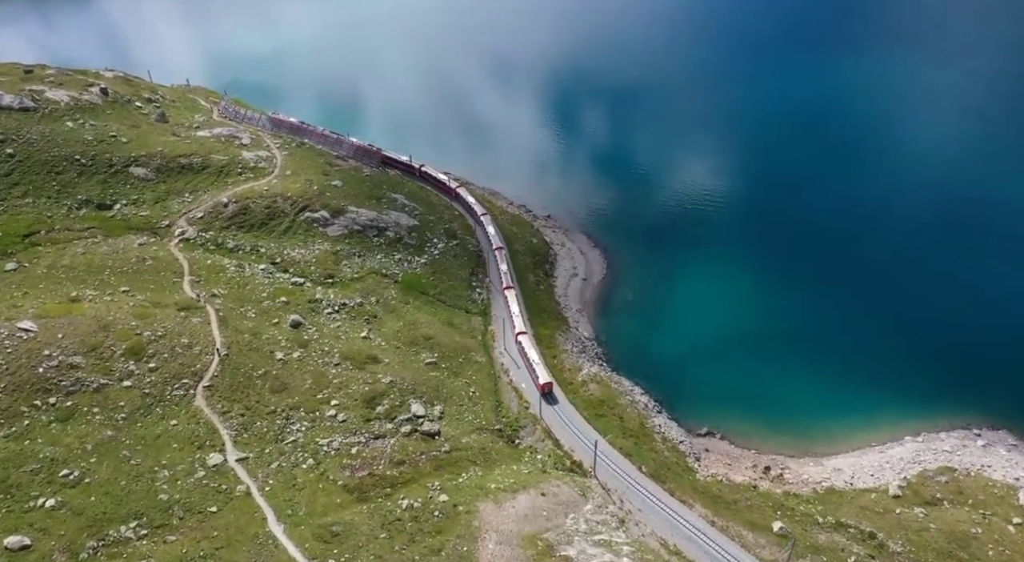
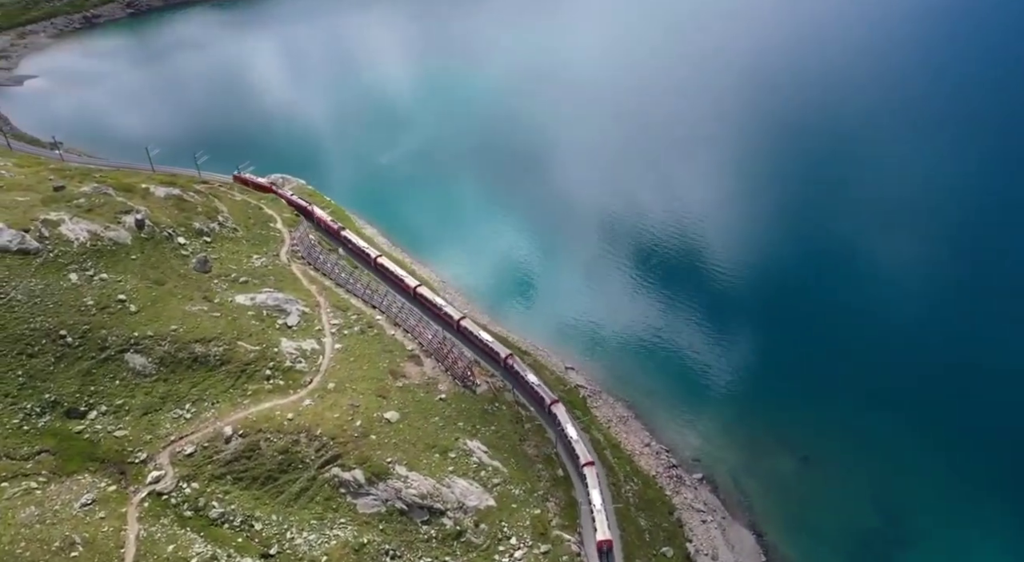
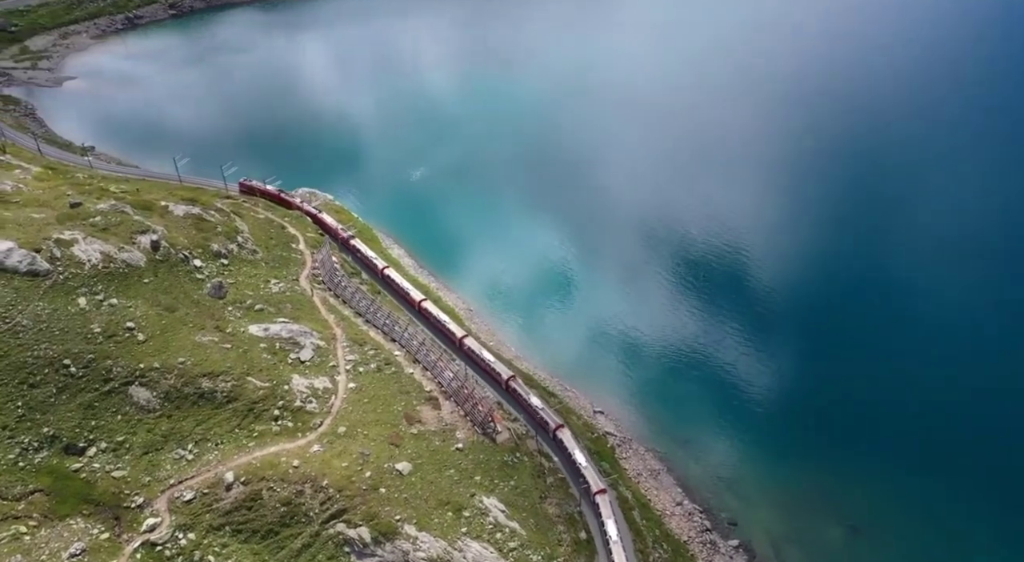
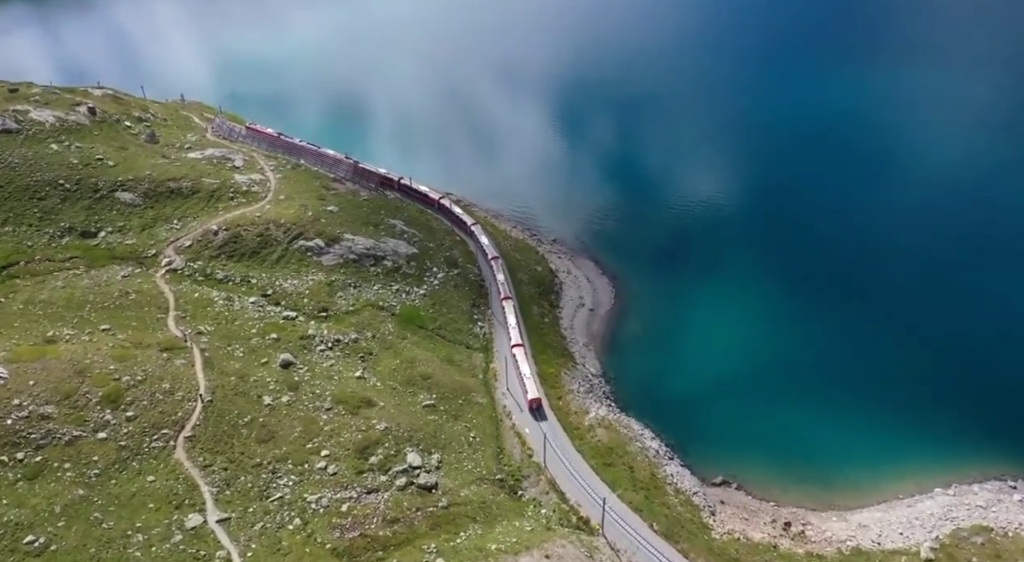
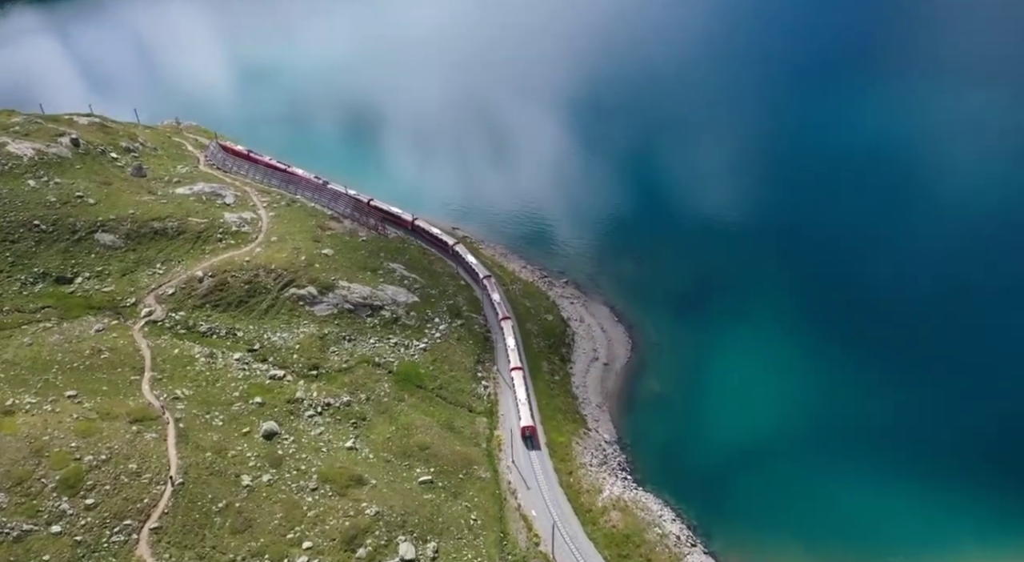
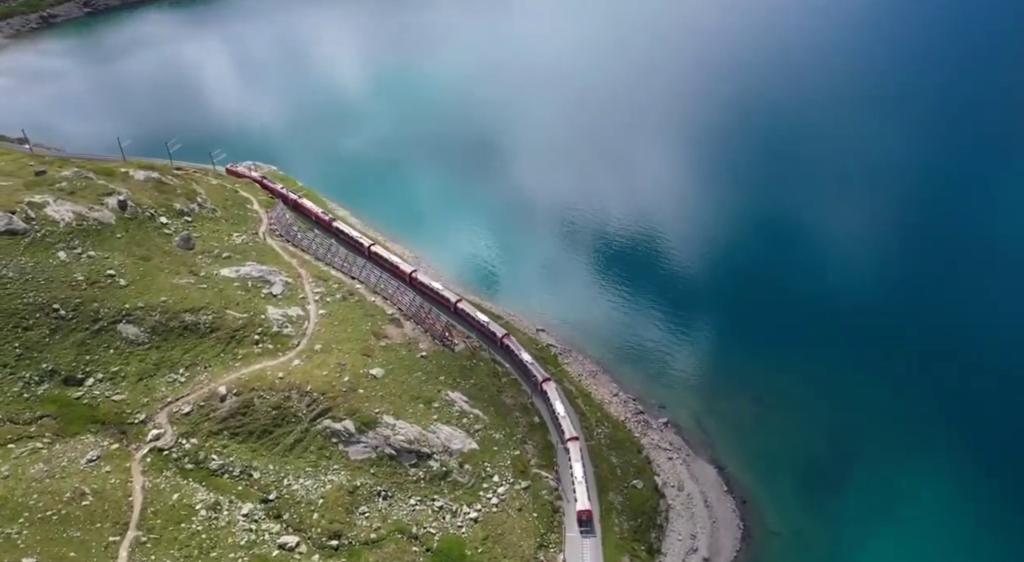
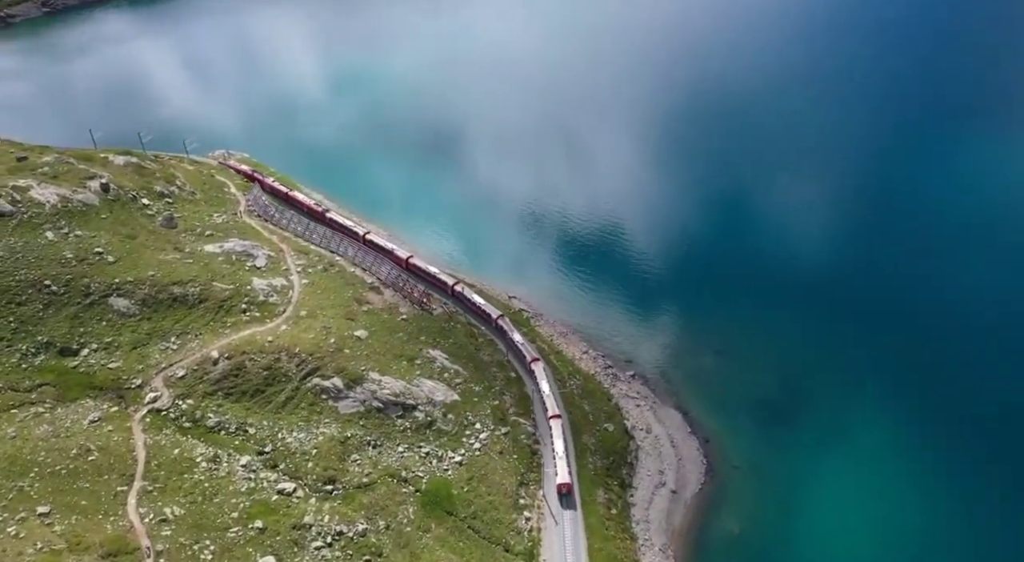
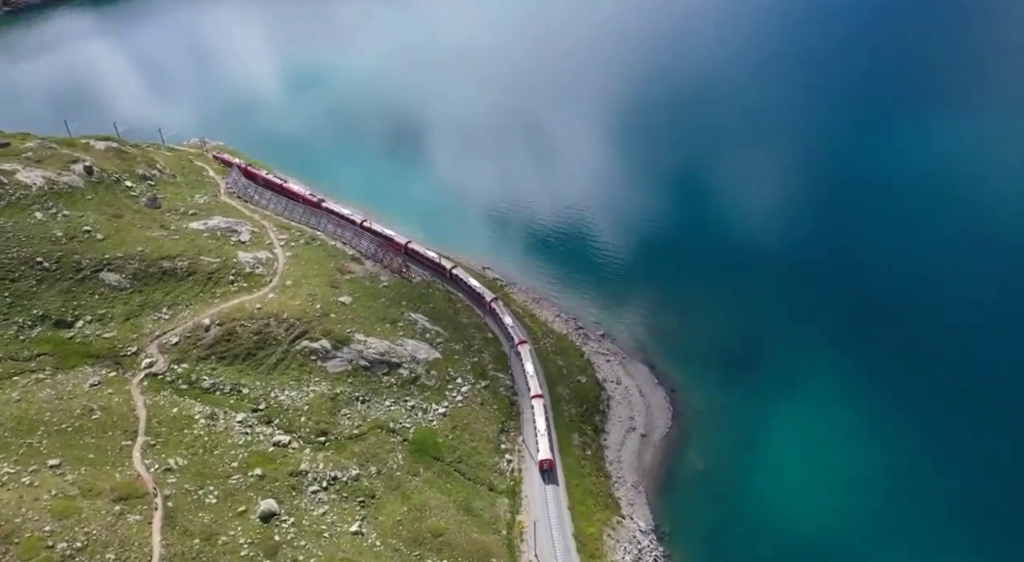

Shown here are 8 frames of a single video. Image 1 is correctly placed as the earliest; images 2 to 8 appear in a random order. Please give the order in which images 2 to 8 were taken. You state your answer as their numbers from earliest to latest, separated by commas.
4, 5, 8, 7, 6, 2, 3
